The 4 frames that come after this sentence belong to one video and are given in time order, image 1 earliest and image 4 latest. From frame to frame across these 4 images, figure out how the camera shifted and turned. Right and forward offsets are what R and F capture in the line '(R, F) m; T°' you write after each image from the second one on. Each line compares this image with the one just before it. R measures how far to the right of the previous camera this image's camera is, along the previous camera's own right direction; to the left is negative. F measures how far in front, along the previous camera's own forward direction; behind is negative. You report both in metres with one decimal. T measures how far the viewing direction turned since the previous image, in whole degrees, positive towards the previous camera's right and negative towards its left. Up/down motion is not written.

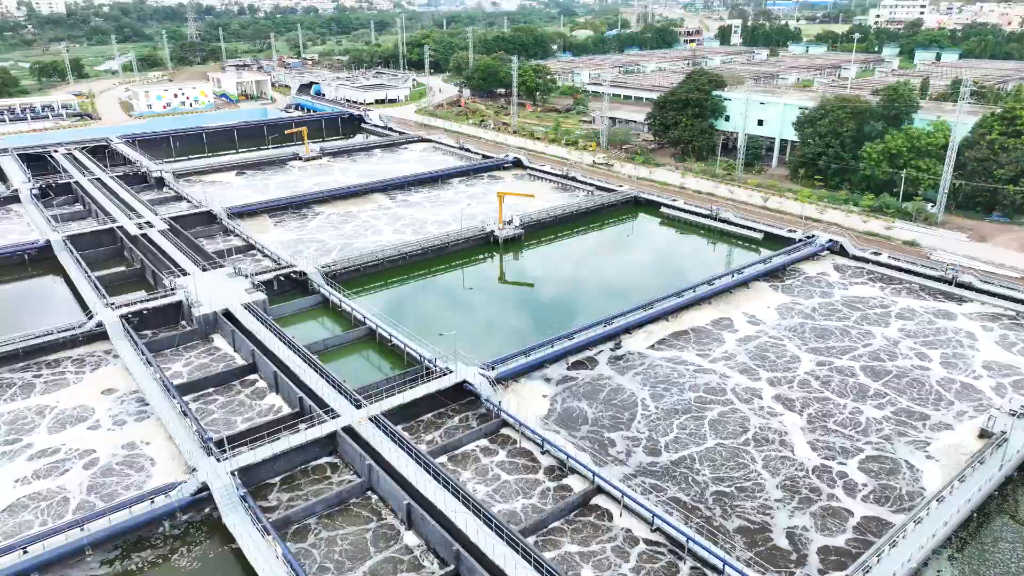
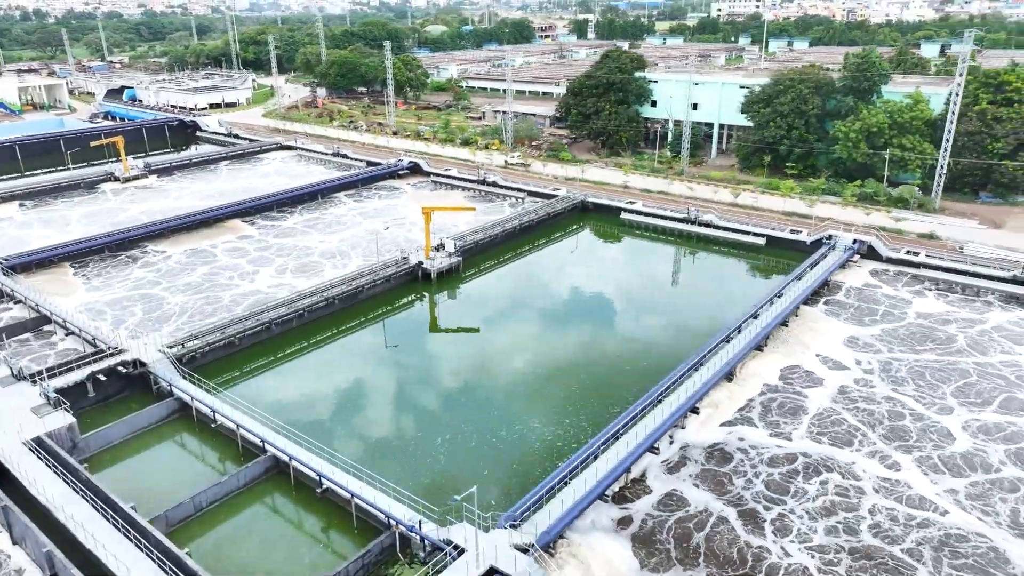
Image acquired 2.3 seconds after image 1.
(-2.5, +8.1) m; +12°
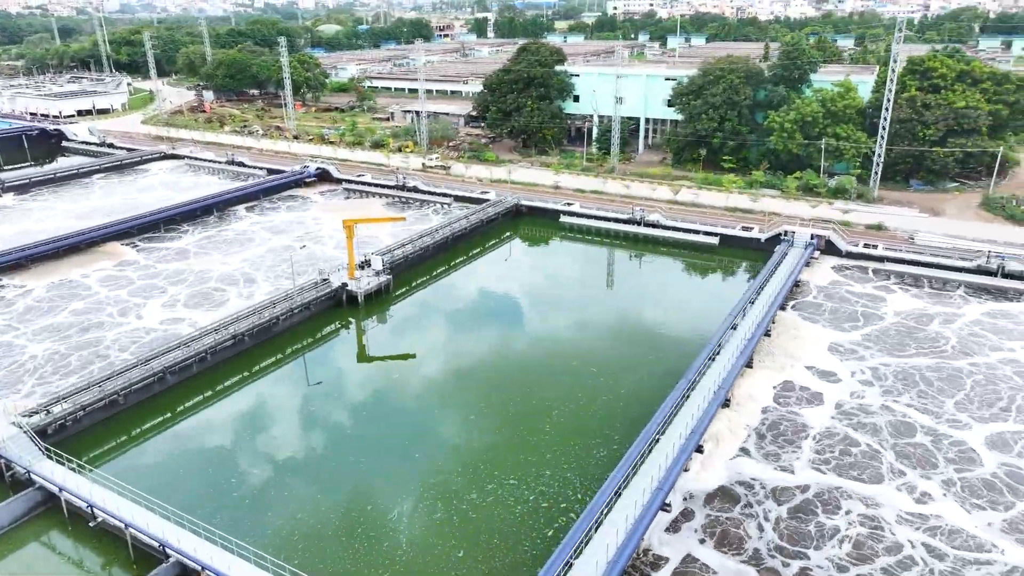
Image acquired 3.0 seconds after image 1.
(-0.8, +2.5) m; +8°
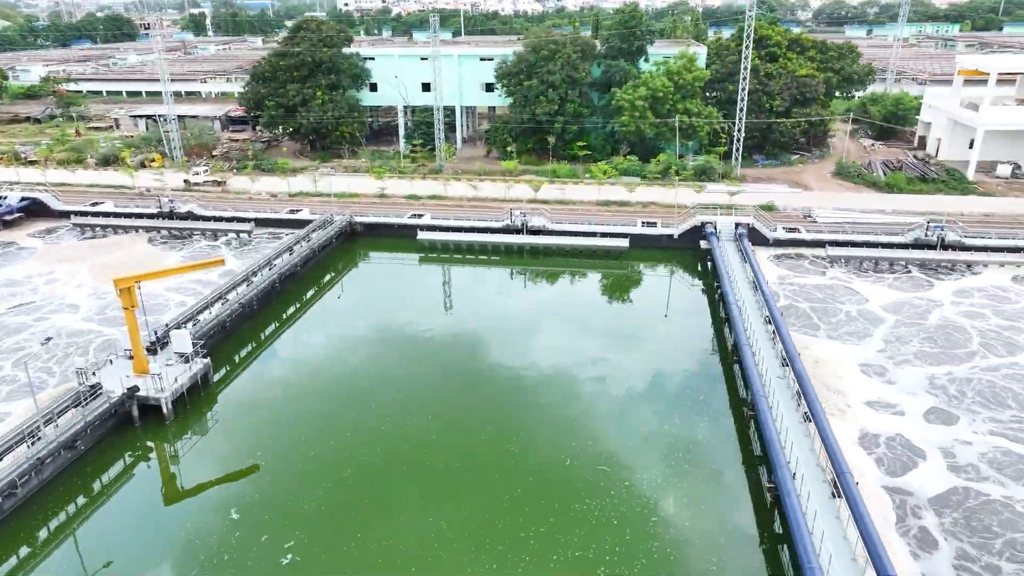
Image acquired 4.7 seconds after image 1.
(-2.3, +6.0) m; +20°
